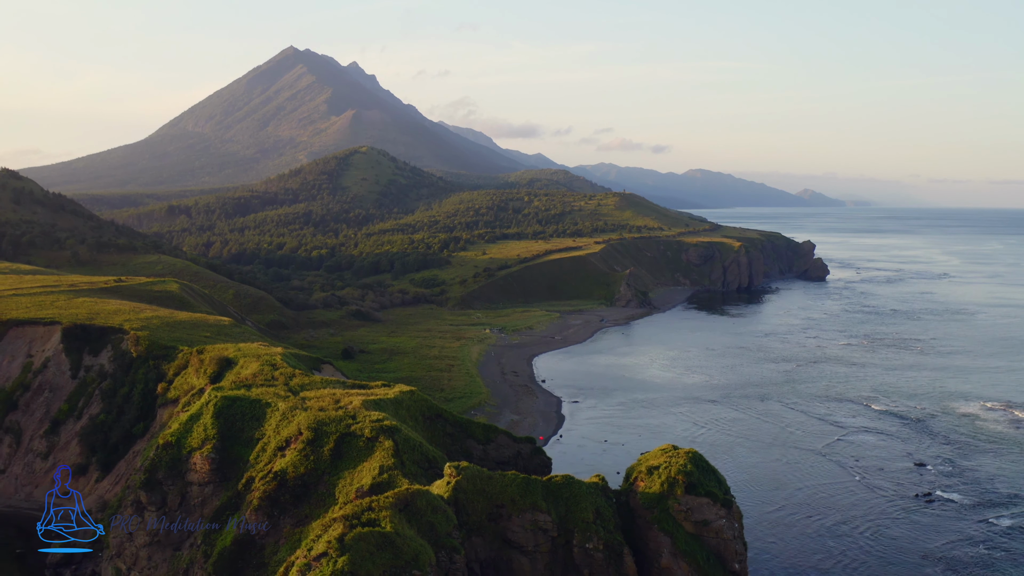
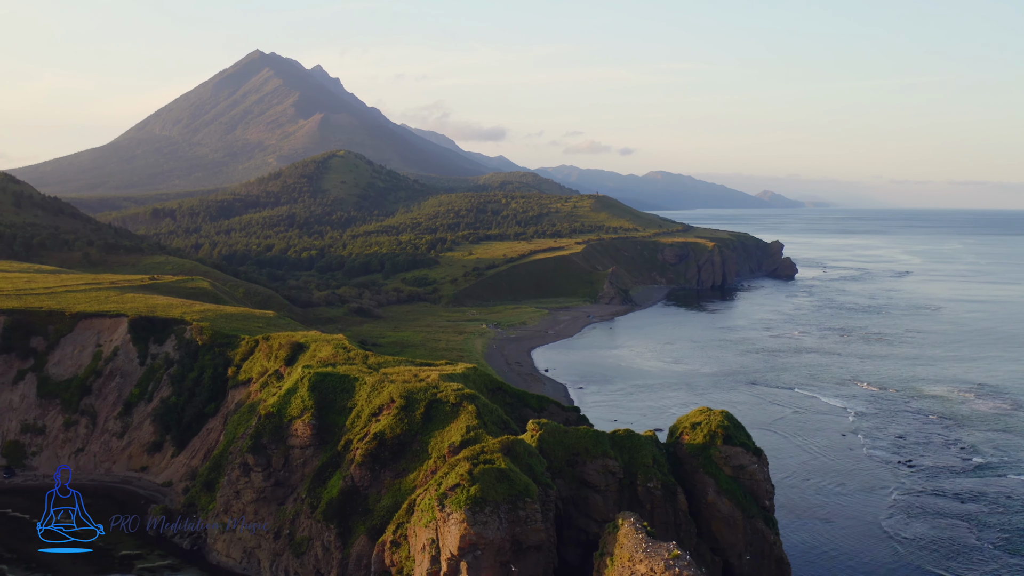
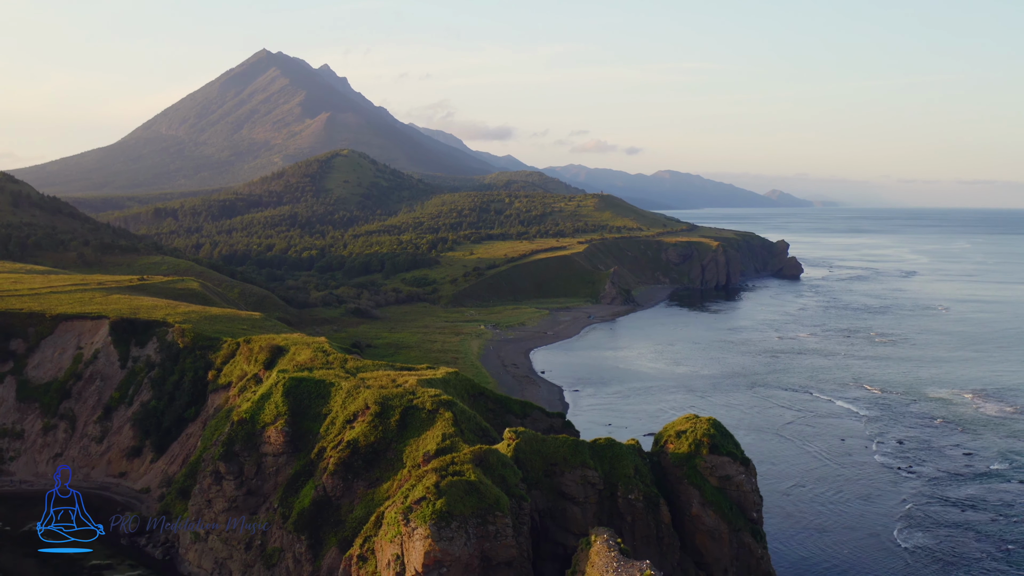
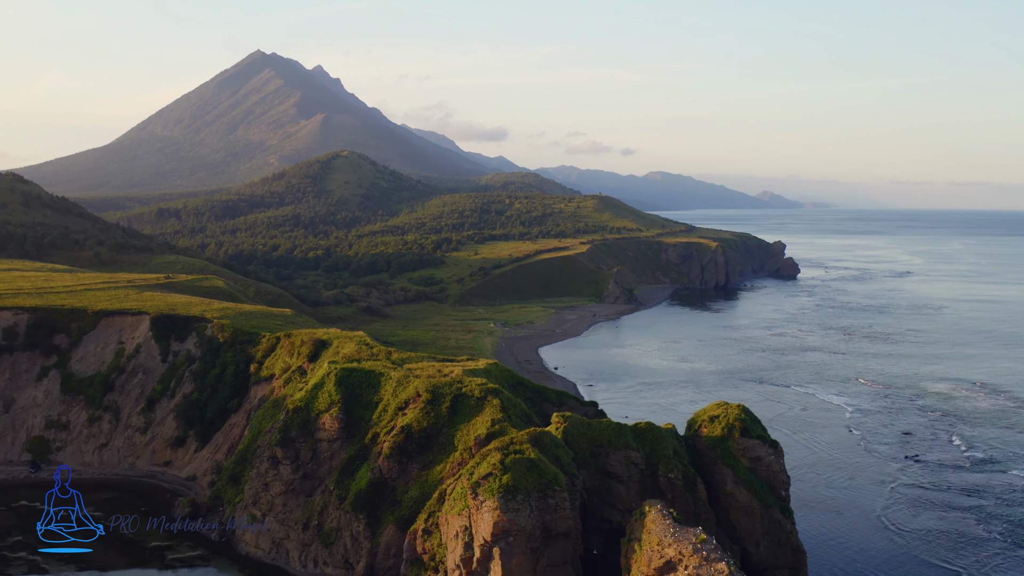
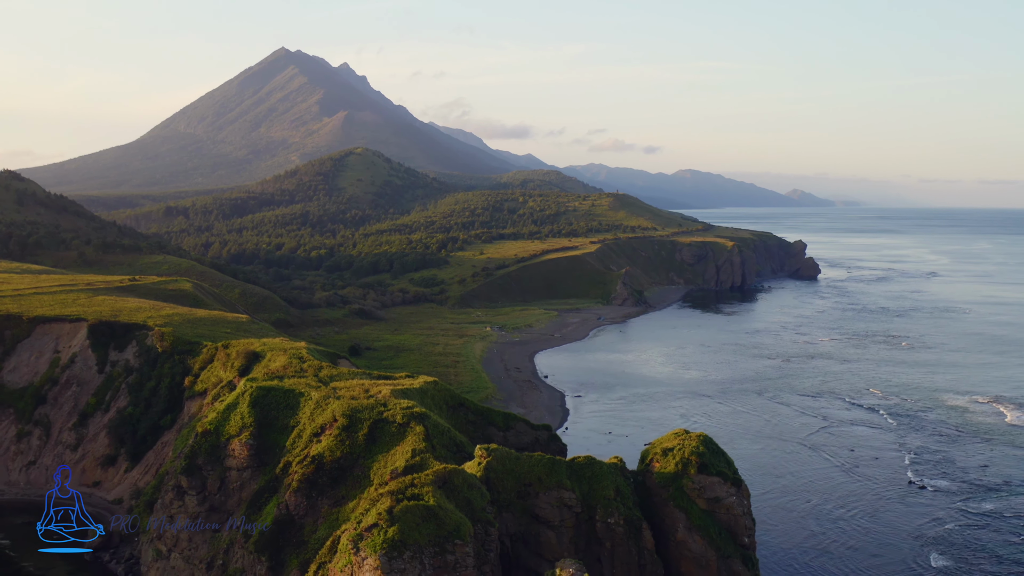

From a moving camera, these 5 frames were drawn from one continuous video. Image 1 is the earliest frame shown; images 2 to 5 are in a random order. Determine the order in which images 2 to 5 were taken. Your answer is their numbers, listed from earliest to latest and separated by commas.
5, 3, 2, 4
